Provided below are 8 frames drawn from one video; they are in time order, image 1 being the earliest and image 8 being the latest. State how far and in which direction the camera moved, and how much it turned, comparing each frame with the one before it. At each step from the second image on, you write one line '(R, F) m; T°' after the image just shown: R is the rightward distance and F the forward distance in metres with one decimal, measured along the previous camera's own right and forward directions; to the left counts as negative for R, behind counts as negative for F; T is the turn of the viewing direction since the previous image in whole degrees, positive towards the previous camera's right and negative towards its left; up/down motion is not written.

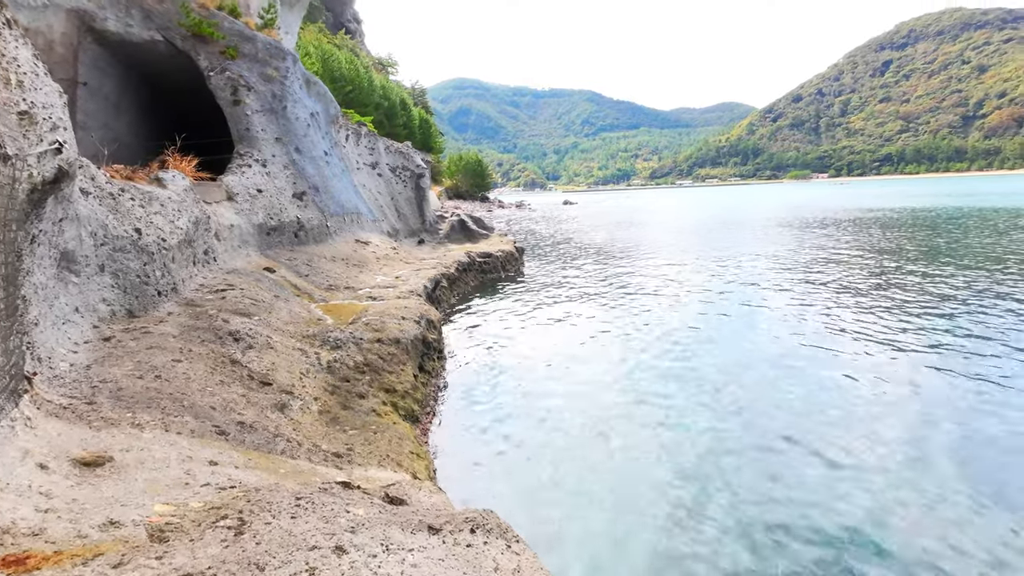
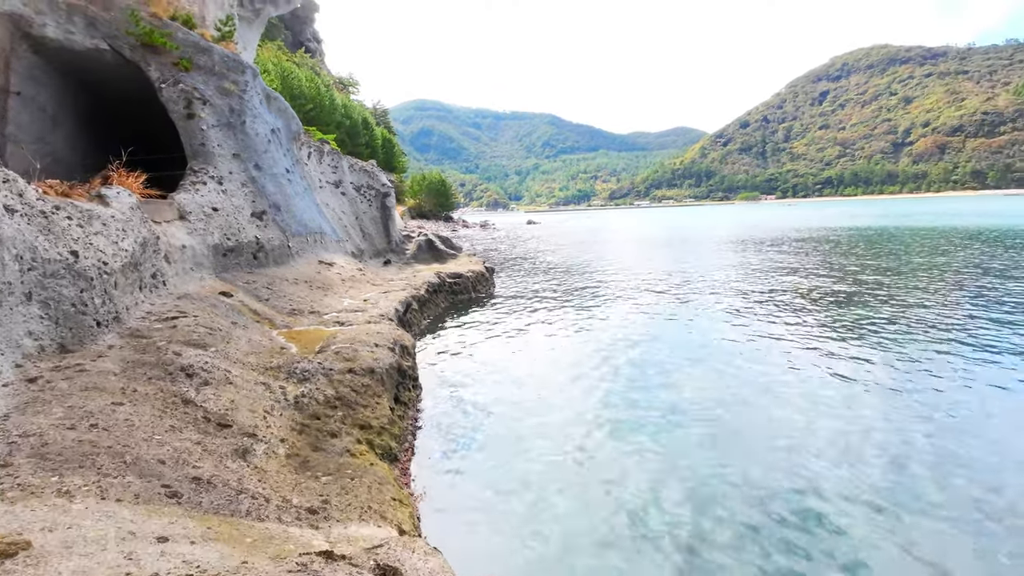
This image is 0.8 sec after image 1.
(-0.4, +0.6) m; +4°
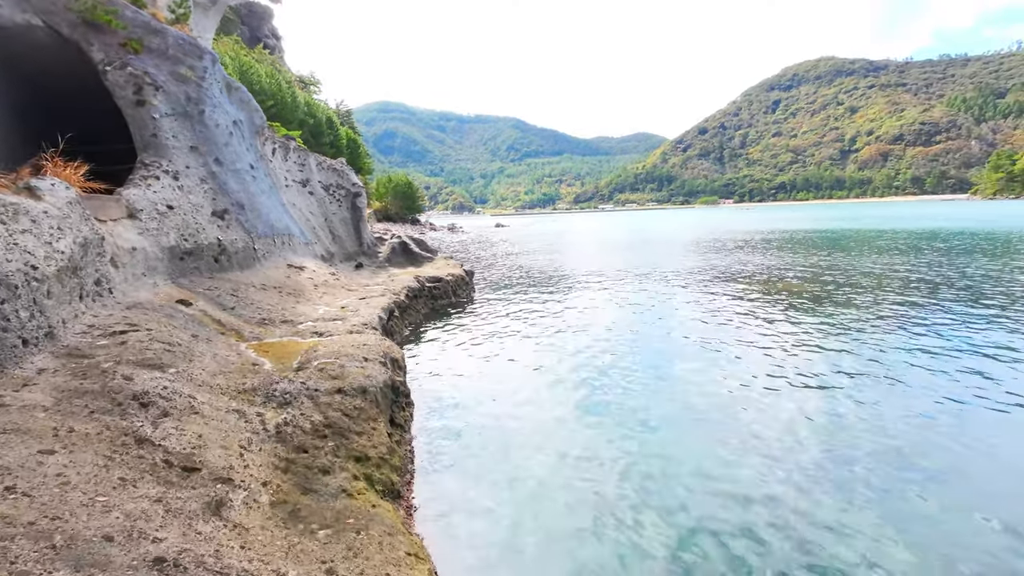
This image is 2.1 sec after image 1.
(-0.7, +1.1) m; +4°
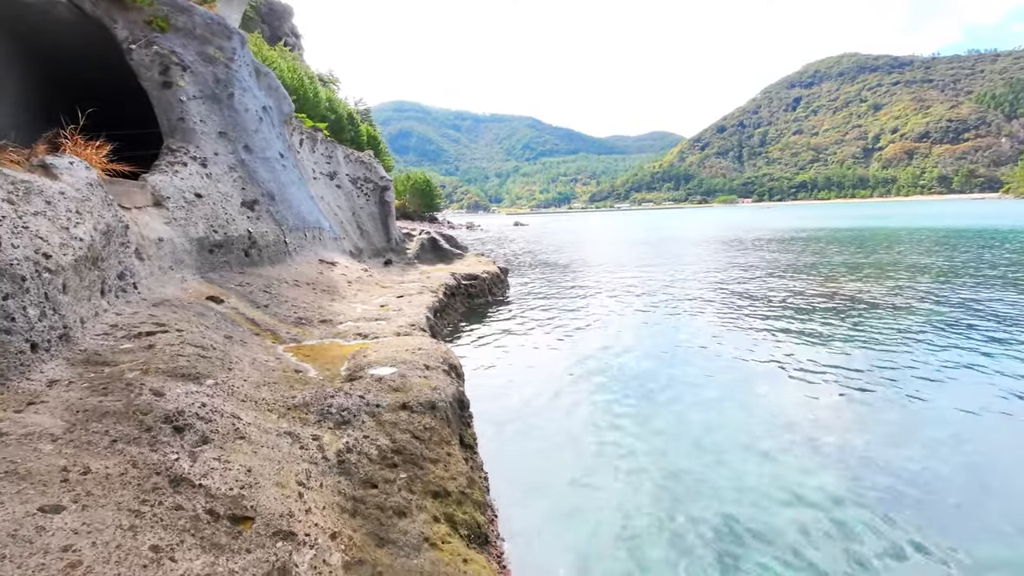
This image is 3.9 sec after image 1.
(-1.0, +1.3) m; -2°
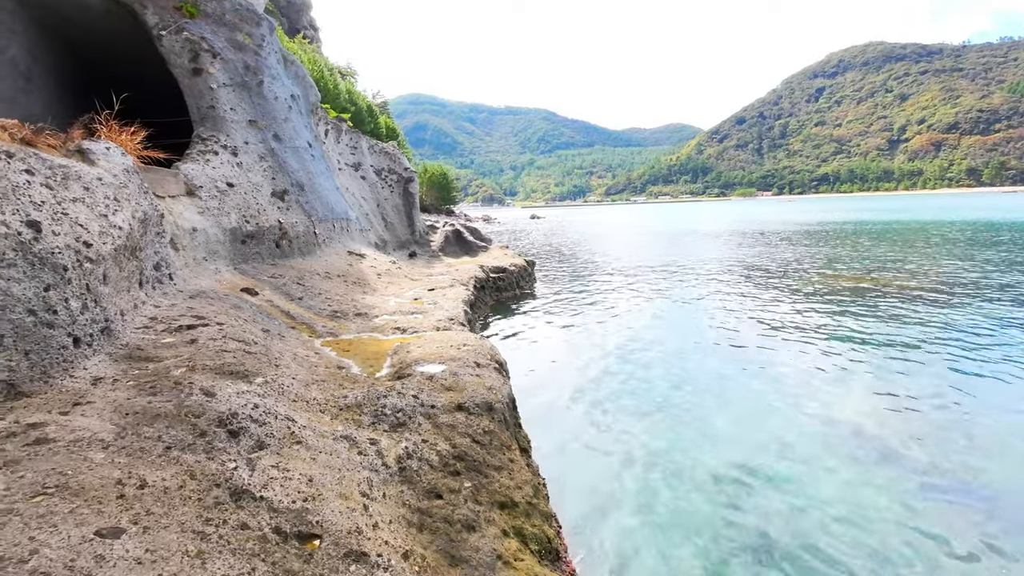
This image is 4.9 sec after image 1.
(-0.5, +0.5) m; -2°
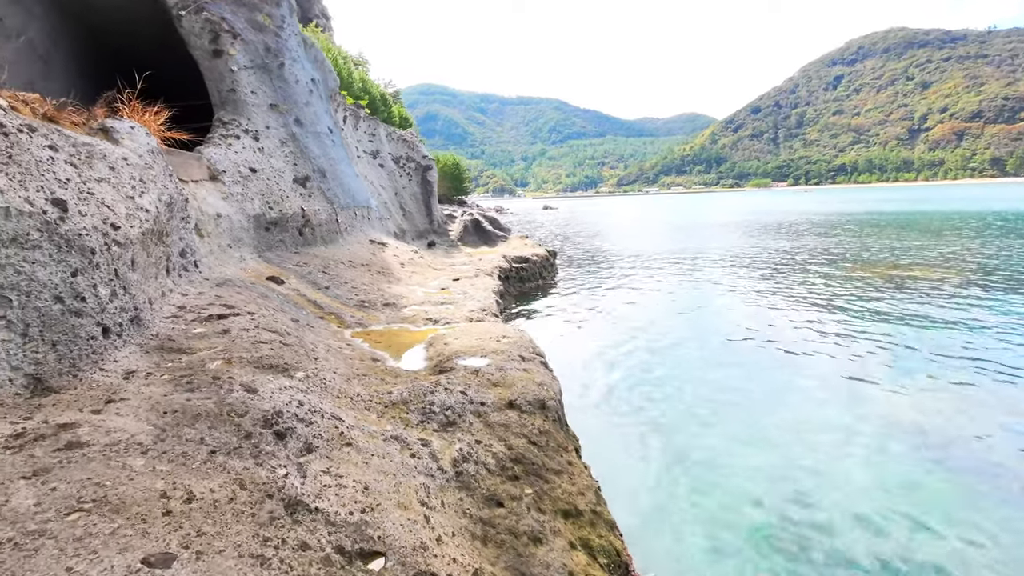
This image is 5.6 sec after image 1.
(-0.5, +0.5) m; -1°
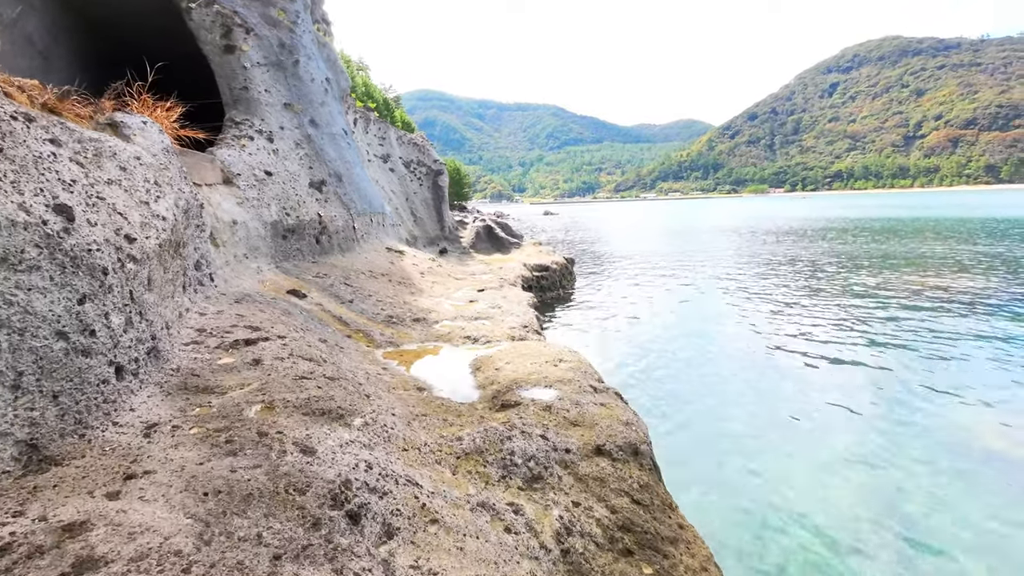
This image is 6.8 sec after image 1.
(-0.8, +0.9) m; 0°
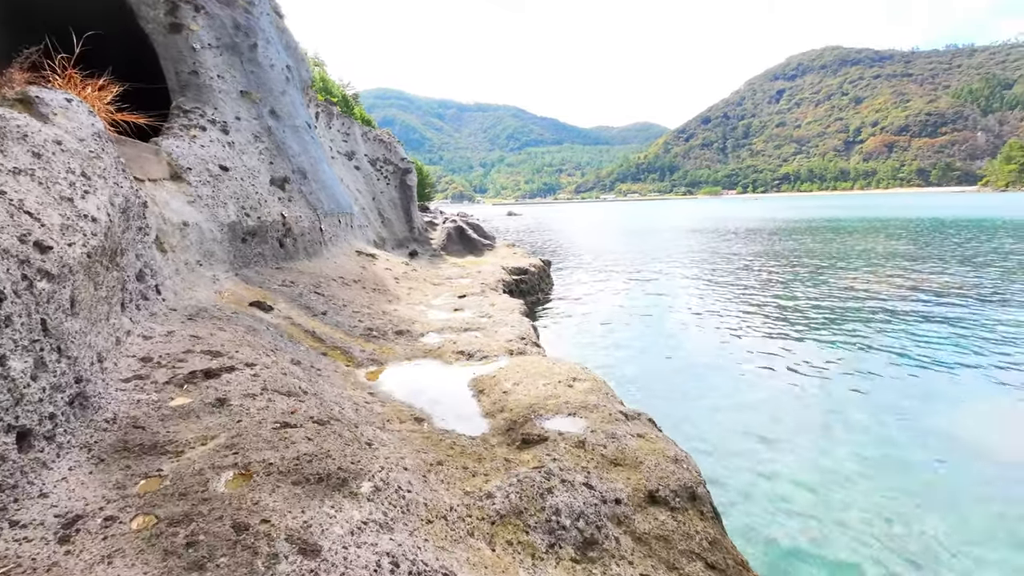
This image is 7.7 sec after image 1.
(-0.5, +0.9) m; +4°
